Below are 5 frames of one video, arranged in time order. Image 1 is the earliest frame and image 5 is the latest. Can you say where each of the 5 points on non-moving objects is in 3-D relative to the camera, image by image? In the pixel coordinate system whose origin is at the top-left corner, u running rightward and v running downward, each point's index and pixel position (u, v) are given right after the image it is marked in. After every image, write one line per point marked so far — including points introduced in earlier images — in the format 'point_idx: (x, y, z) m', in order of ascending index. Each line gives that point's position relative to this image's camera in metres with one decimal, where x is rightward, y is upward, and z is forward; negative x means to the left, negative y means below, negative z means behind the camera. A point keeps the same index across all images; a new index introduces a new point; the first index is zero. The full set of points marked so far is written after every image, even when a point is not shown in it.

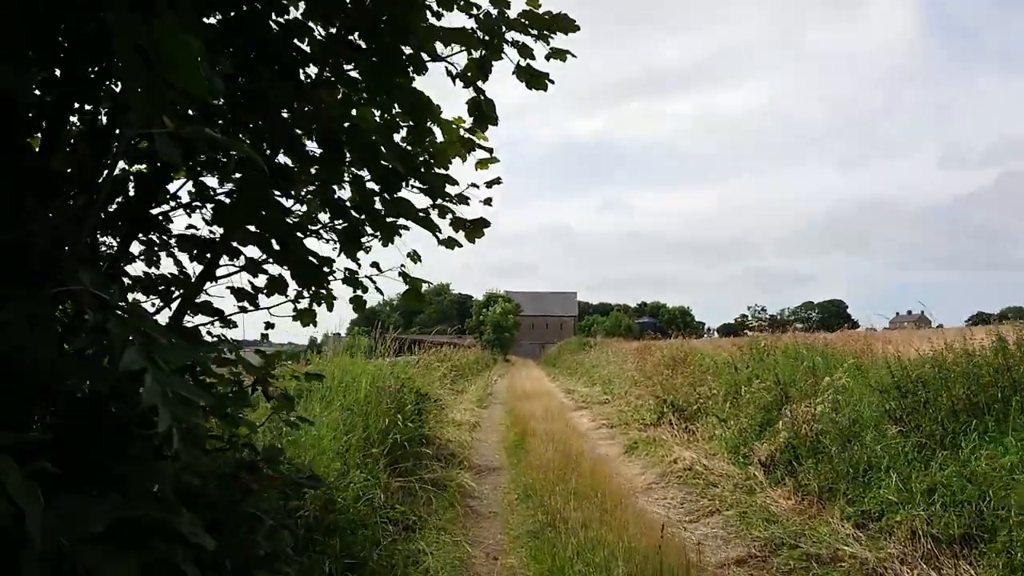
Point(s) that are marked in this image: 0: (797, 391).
0: (+3.8, -1.4, +8.5) m
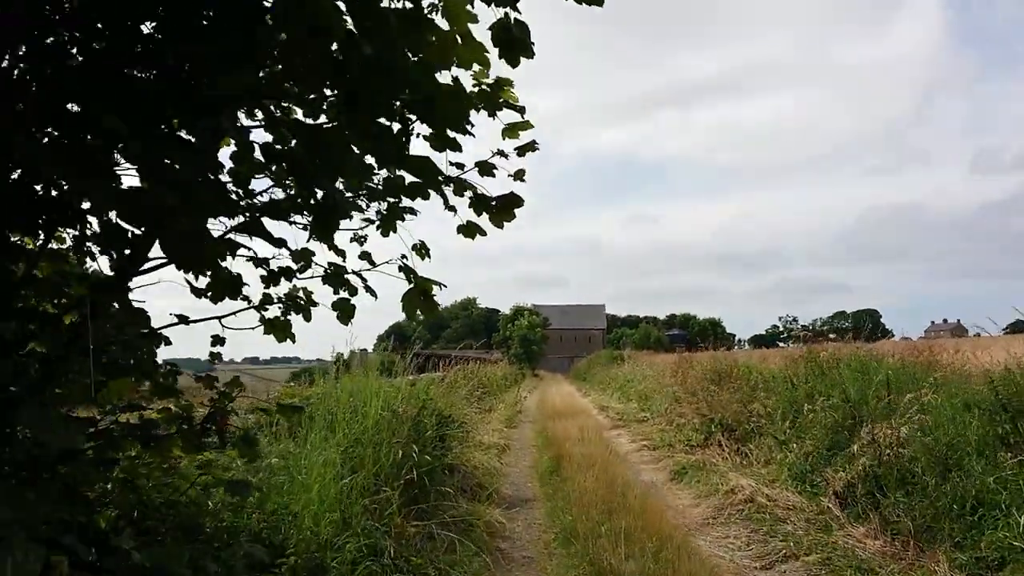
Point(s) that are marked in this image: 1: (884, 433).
0: (+4.1, -1.4, +7.4) m
1: (+3.8, -1.5, +6.6) m
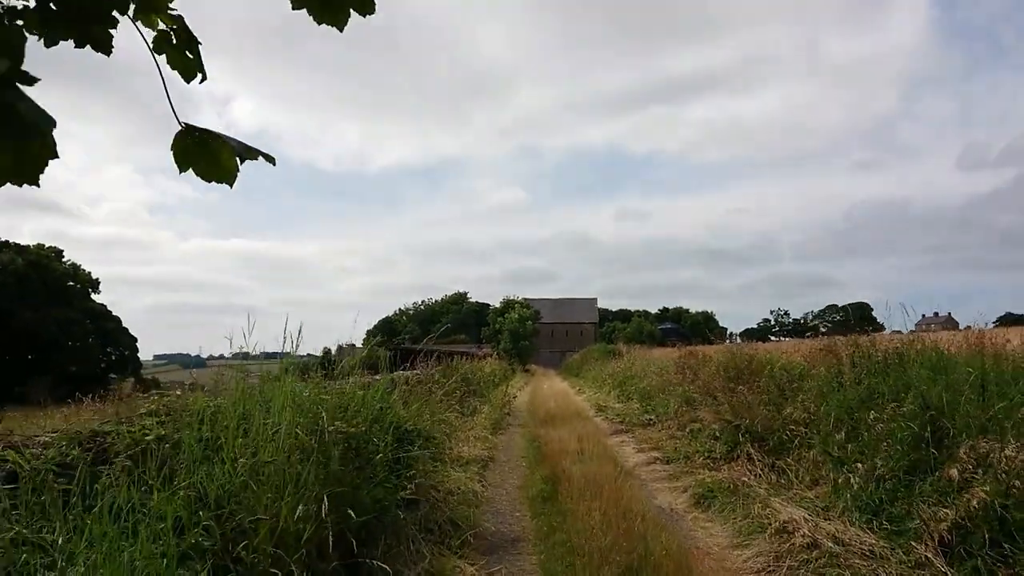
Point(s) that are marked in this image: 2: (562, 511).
0: (+4.0, -1.2, +5.6) m
1: (+3.7, -1.3, +4.8) m
2: (+0.5, -2.2, +6.2) m
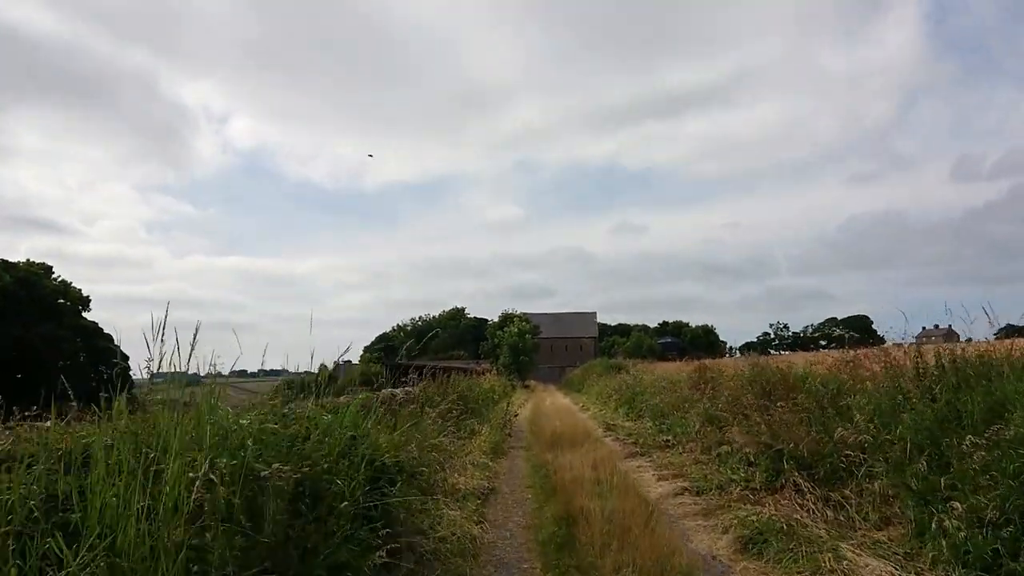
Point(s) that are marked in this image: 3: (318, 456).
0: (+4.0, -1.1, +4.4) m
1: (+3.7, -1.2, +3.6) m
2: (+0.5, -2.1, +4.9) m
3: (-1.2, -1.0, +3.9) m
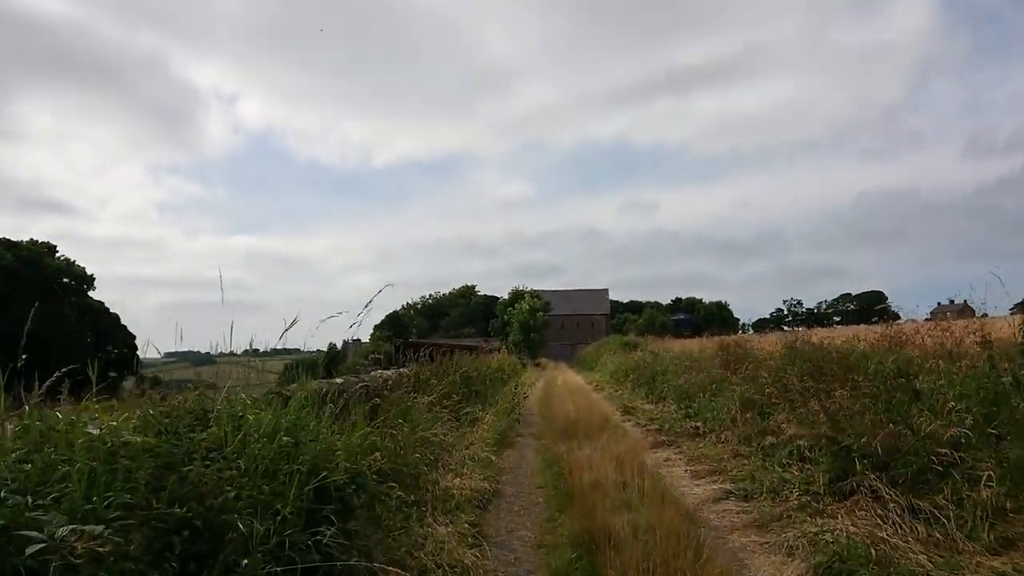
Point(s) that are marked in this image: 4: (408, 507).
0: (+4.0, -0.8, +2.9) m
1: (+3.7, -0.9, +2.1) m
2: (+0.6, -1.8, +3.6) m
3: (-1.2, -0.8, +2.5) m
4: (-0.7, -1.6, +4.7) m
